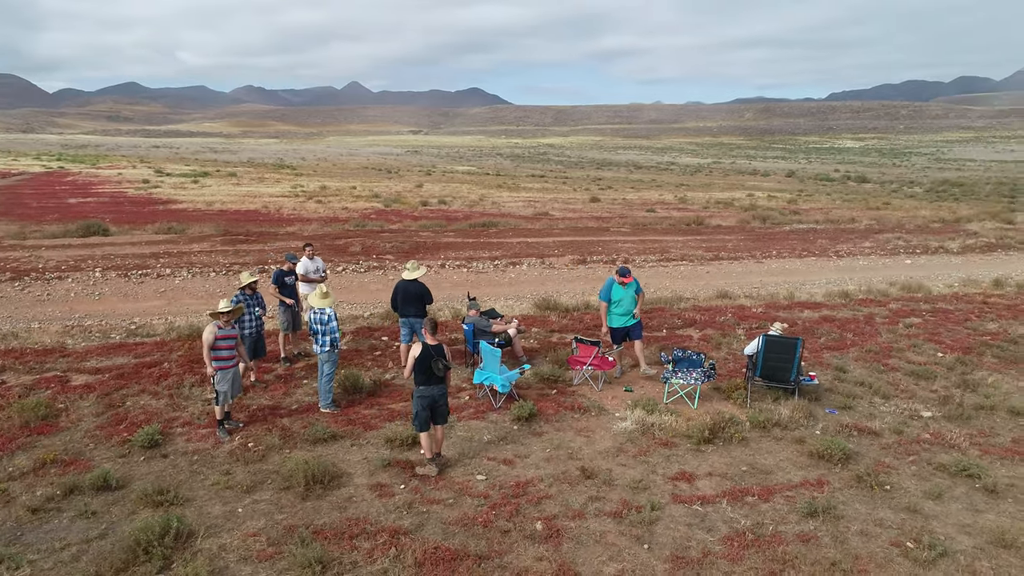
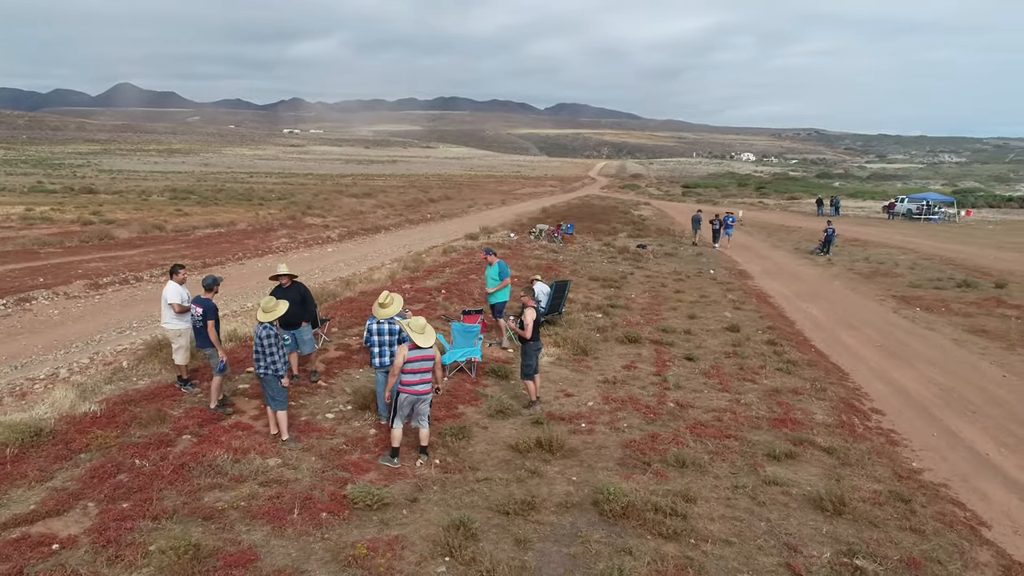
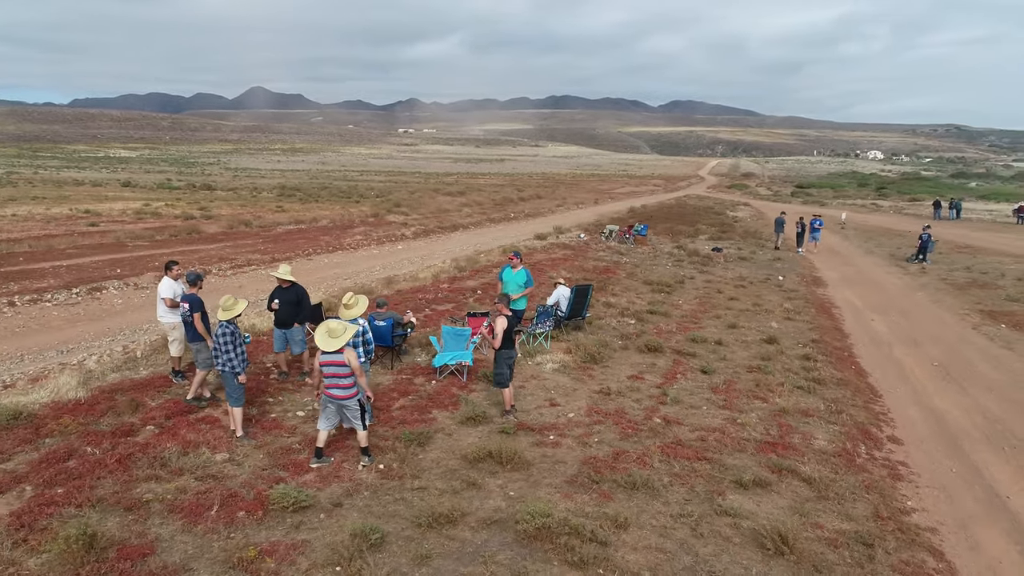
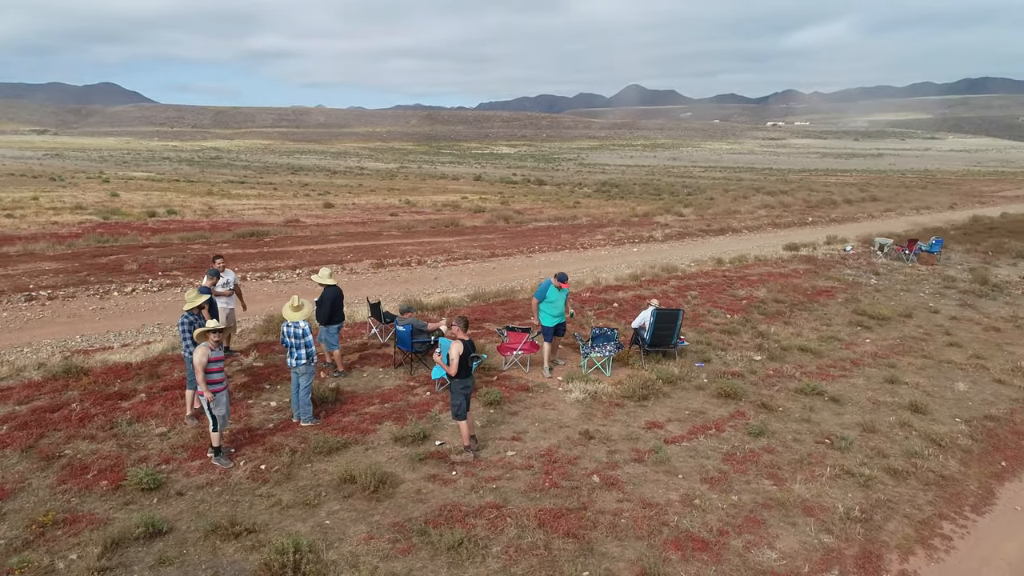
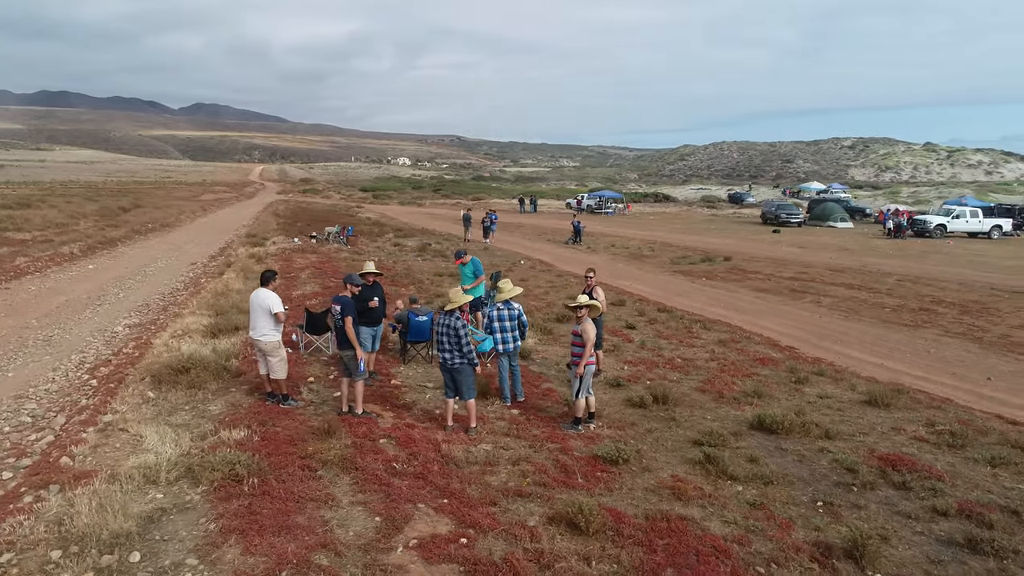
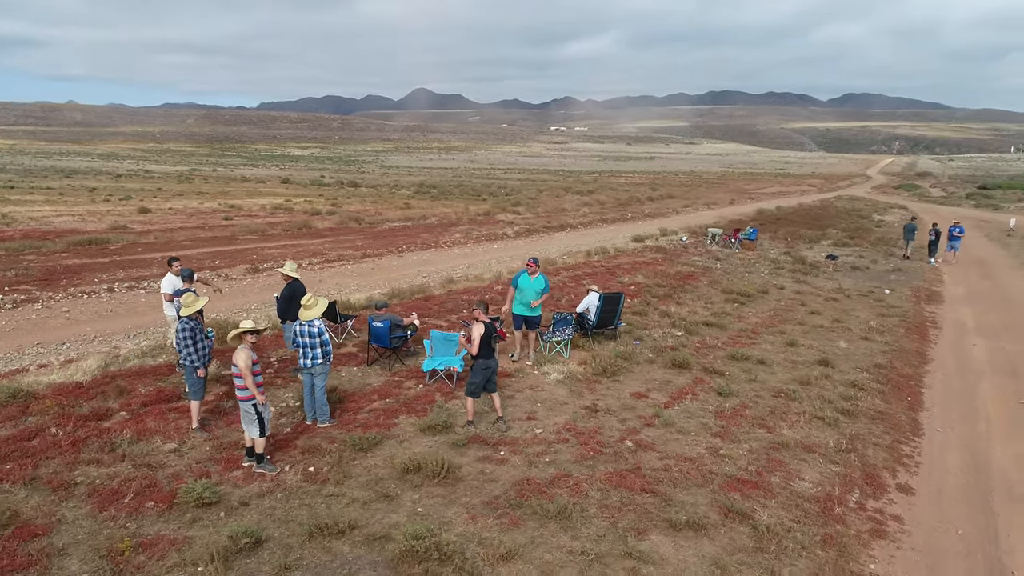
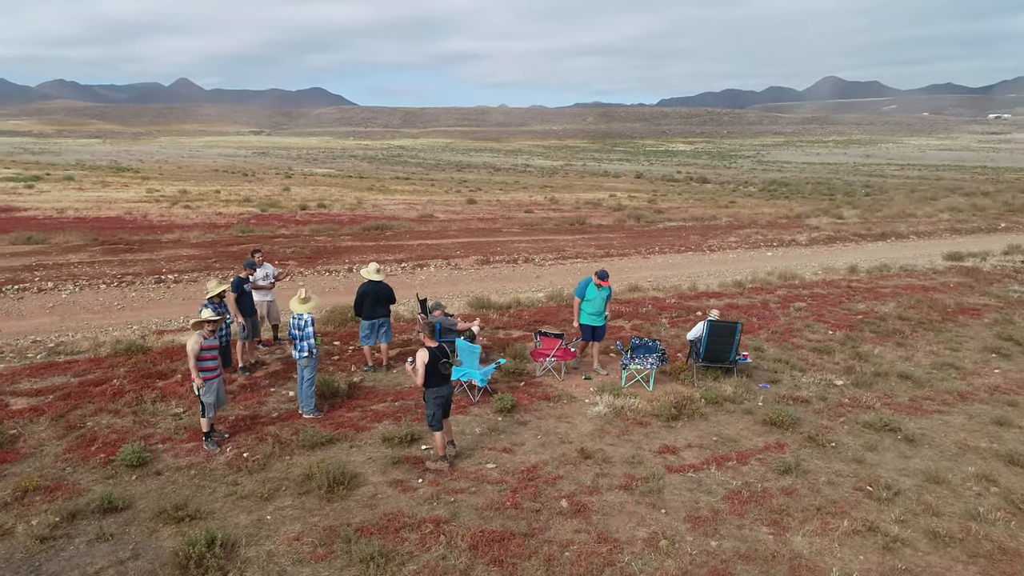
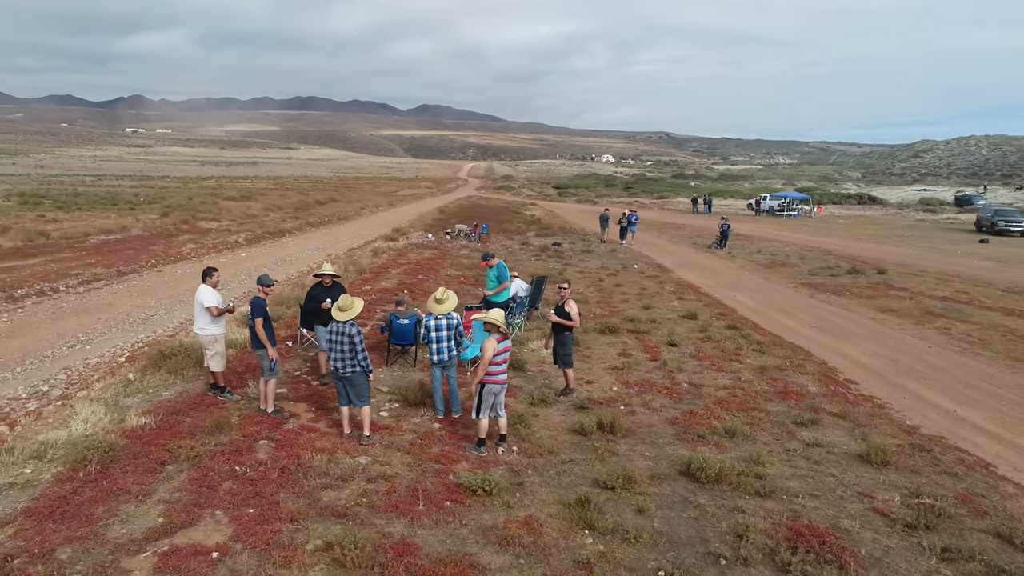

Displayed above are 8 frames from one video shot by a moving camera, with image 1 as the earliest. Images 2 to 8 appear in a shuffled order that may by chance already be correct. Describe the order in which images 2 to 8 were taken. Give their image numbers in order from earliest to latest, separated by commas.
7, 4, 6, 3, 2, 8, 5
